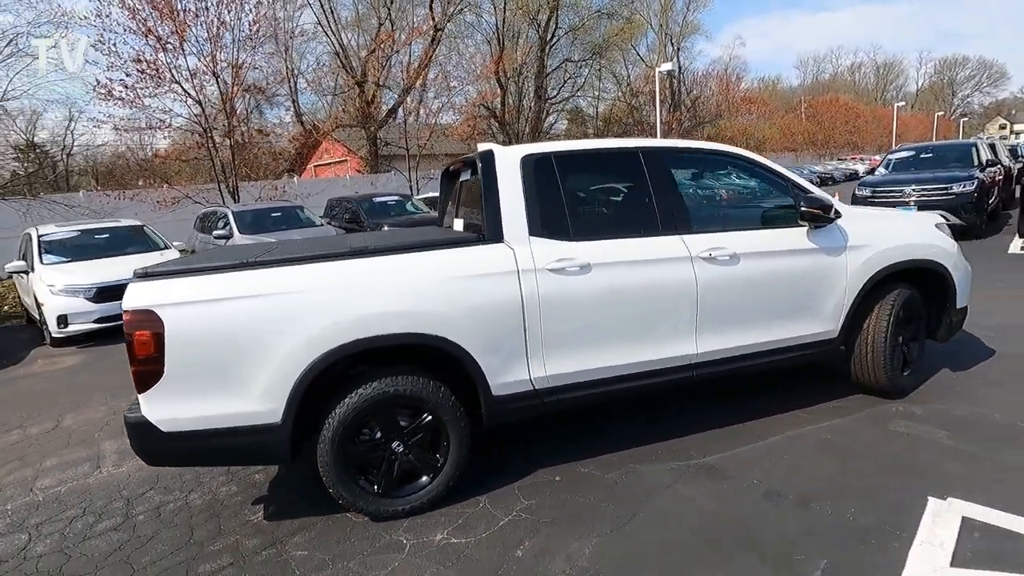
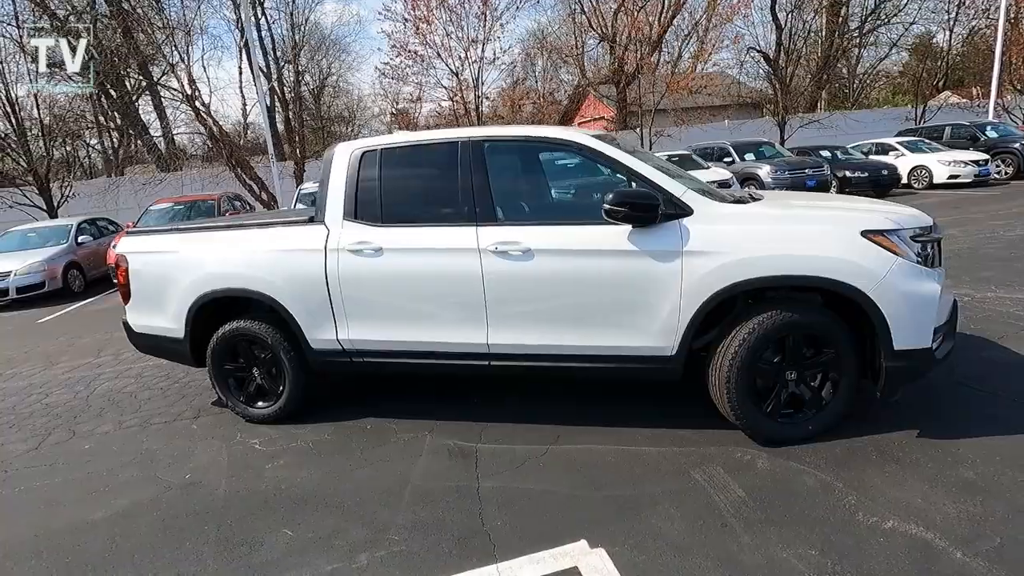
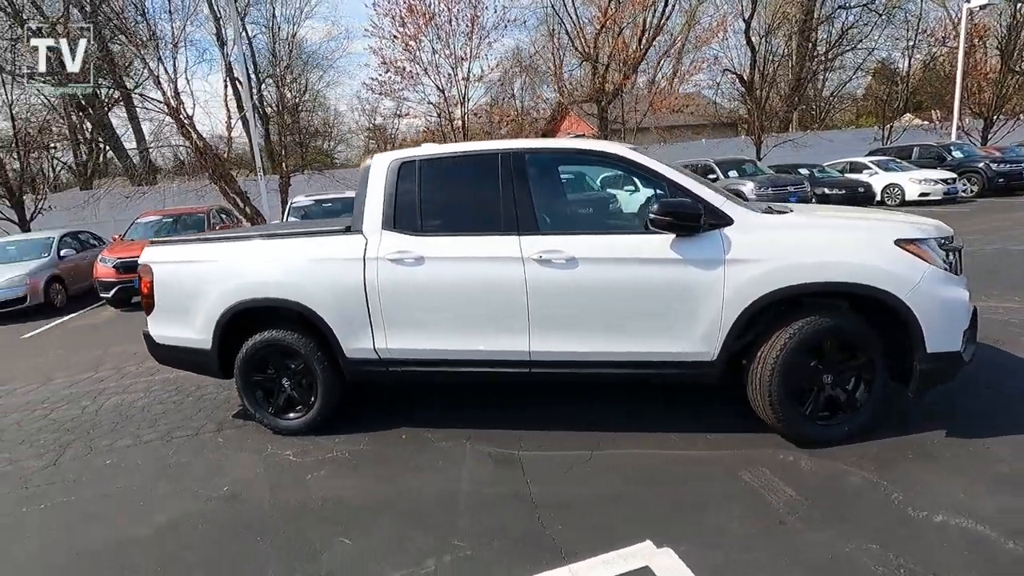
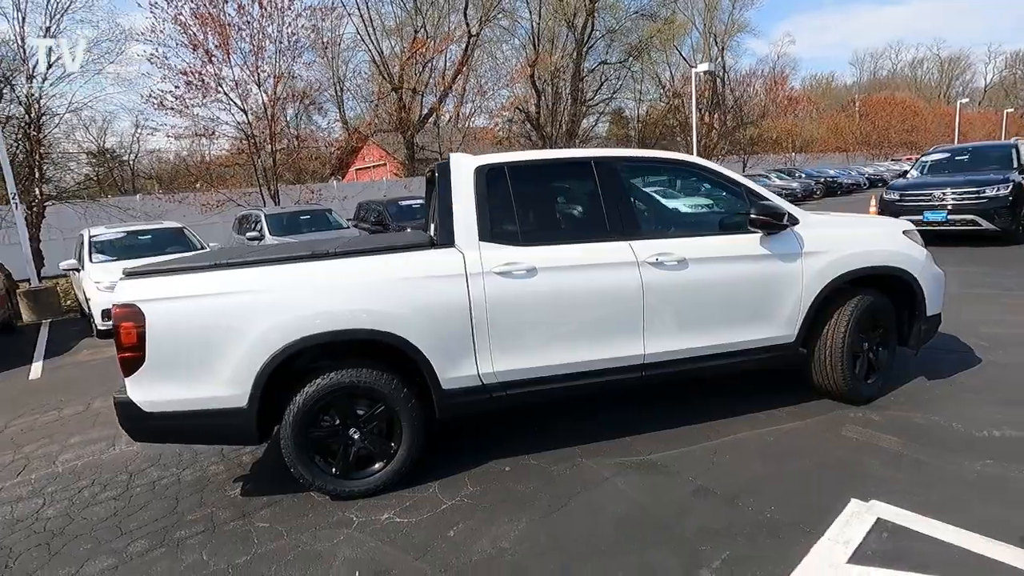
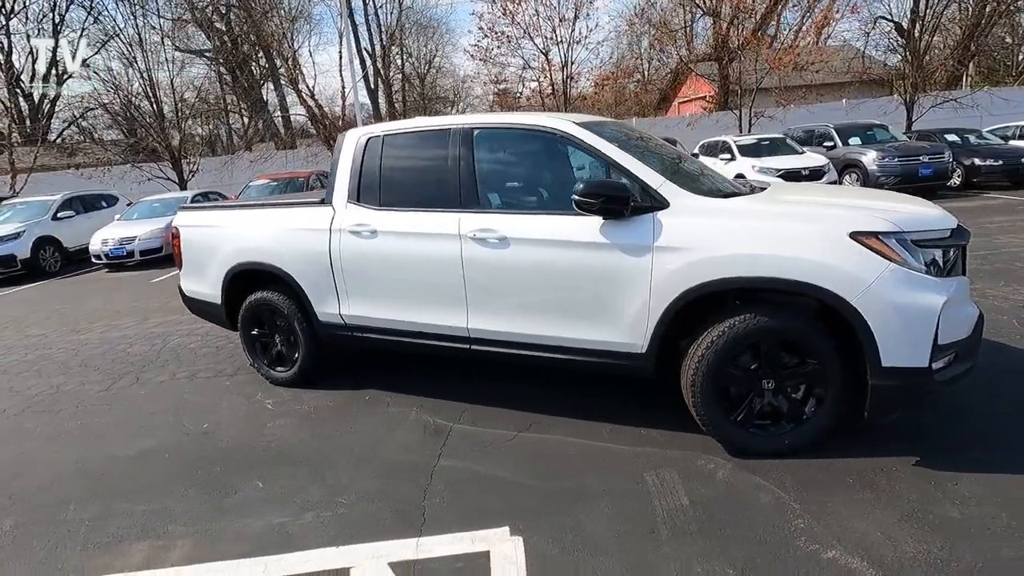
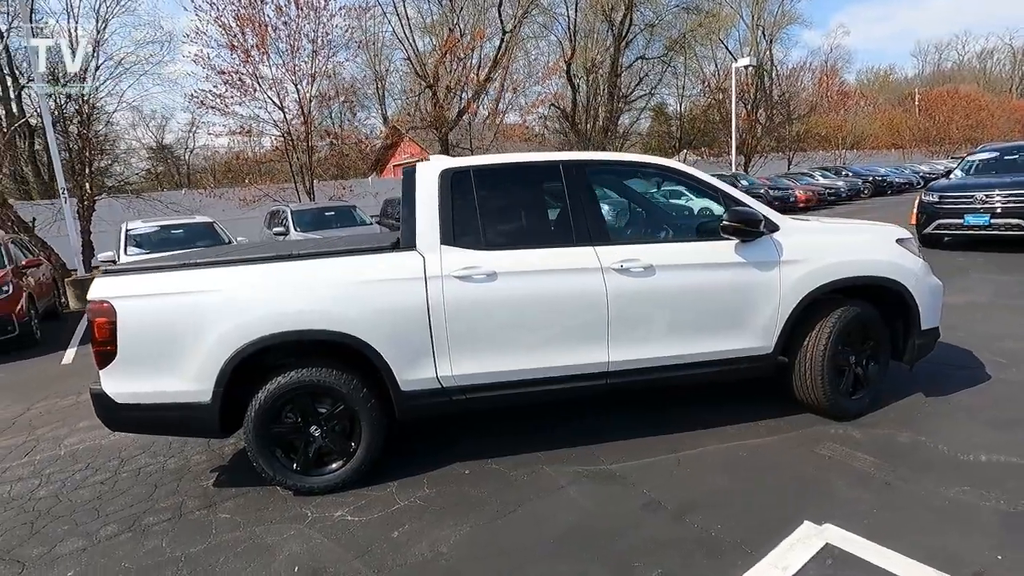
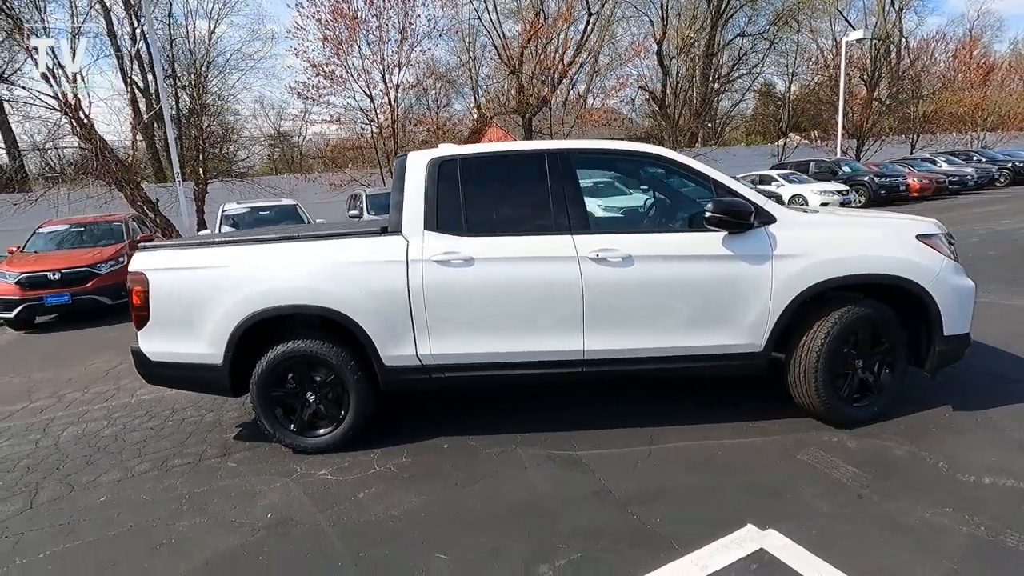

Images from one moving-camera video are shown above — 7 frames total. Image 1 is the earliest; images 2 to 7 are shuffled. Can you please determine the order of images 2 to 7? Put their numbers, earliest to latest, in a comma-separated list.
4, 6, 7, 3, 2, 5
